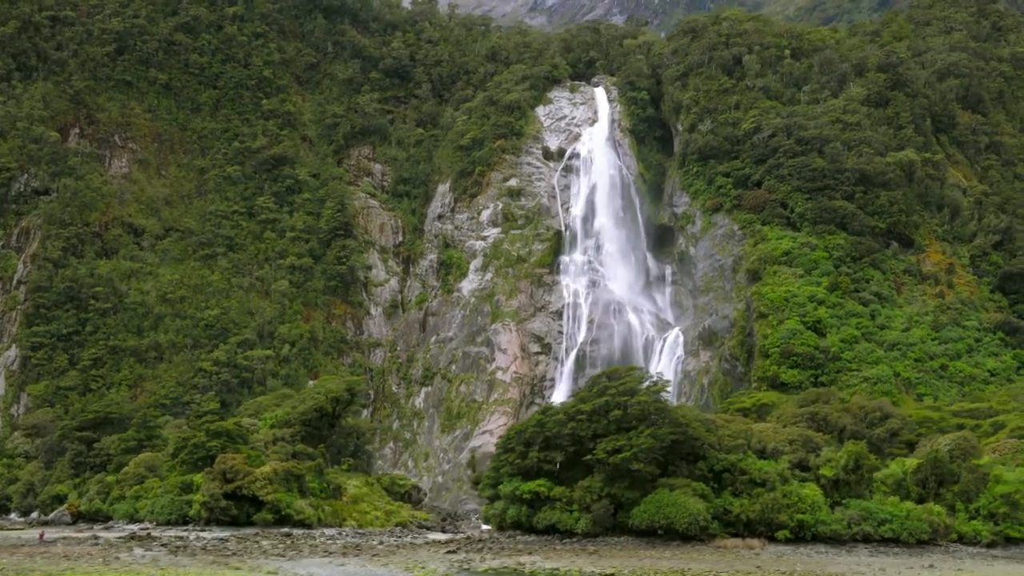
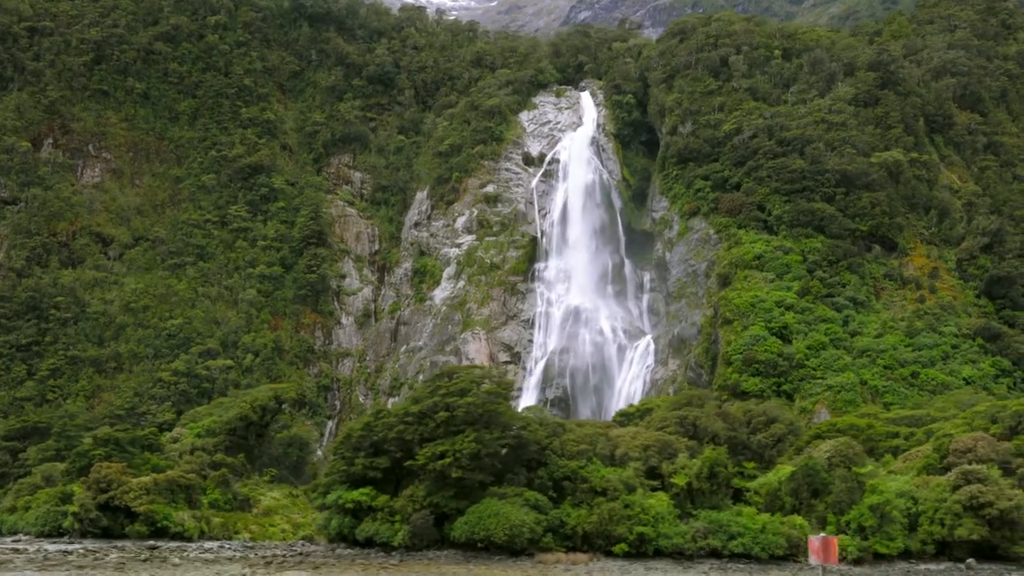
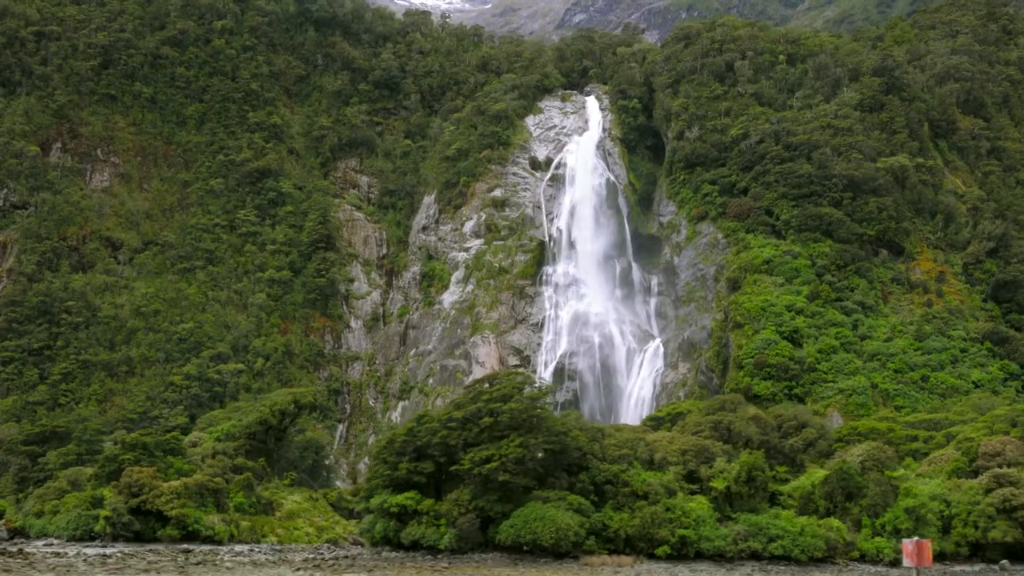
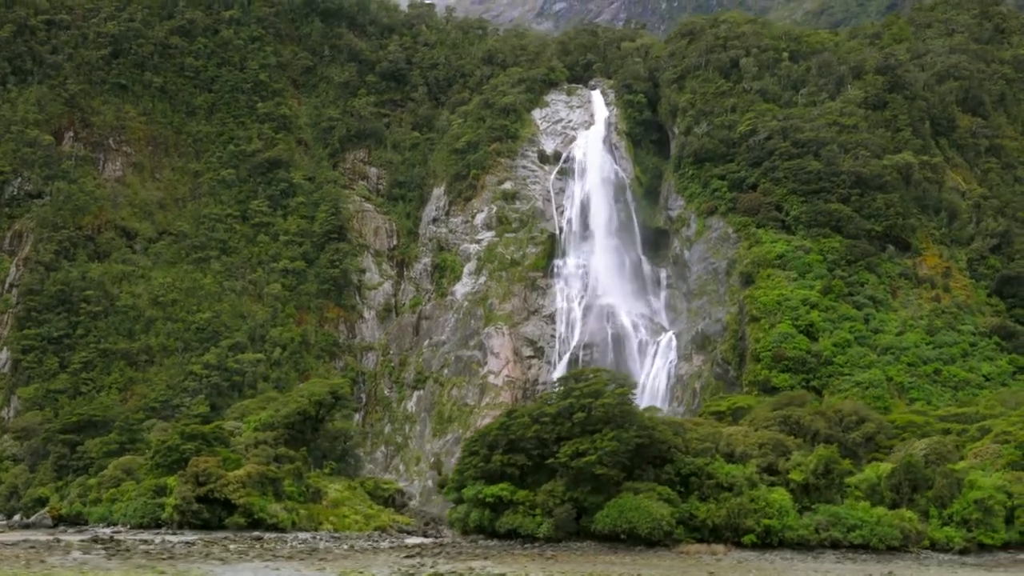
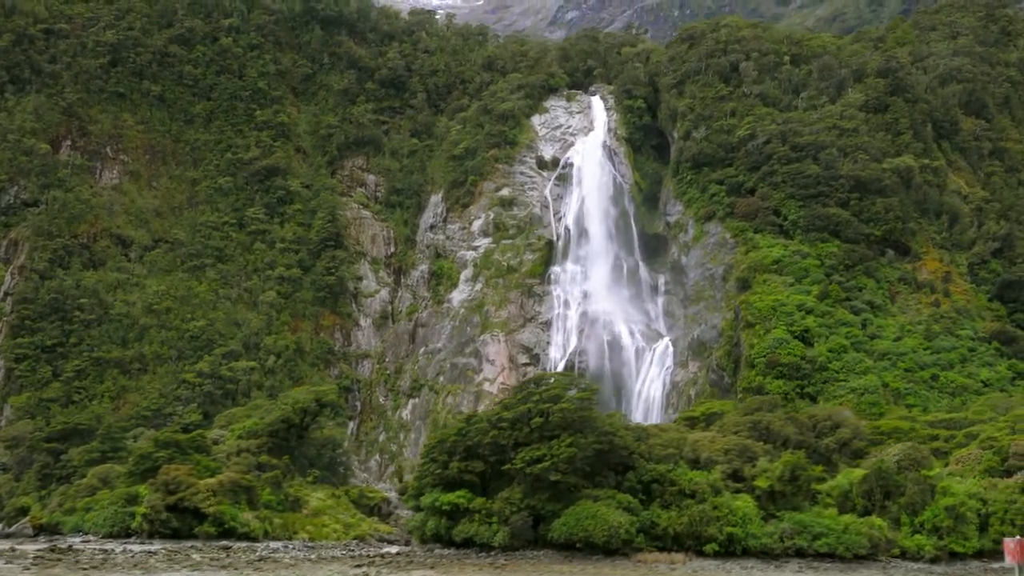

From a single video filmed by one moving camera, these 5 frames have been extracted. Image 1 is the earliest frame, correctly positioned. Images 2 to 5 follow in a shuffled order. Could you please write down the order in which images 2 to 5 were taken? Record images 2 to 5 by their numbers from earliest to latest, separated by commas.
4, 5, 3, 2
